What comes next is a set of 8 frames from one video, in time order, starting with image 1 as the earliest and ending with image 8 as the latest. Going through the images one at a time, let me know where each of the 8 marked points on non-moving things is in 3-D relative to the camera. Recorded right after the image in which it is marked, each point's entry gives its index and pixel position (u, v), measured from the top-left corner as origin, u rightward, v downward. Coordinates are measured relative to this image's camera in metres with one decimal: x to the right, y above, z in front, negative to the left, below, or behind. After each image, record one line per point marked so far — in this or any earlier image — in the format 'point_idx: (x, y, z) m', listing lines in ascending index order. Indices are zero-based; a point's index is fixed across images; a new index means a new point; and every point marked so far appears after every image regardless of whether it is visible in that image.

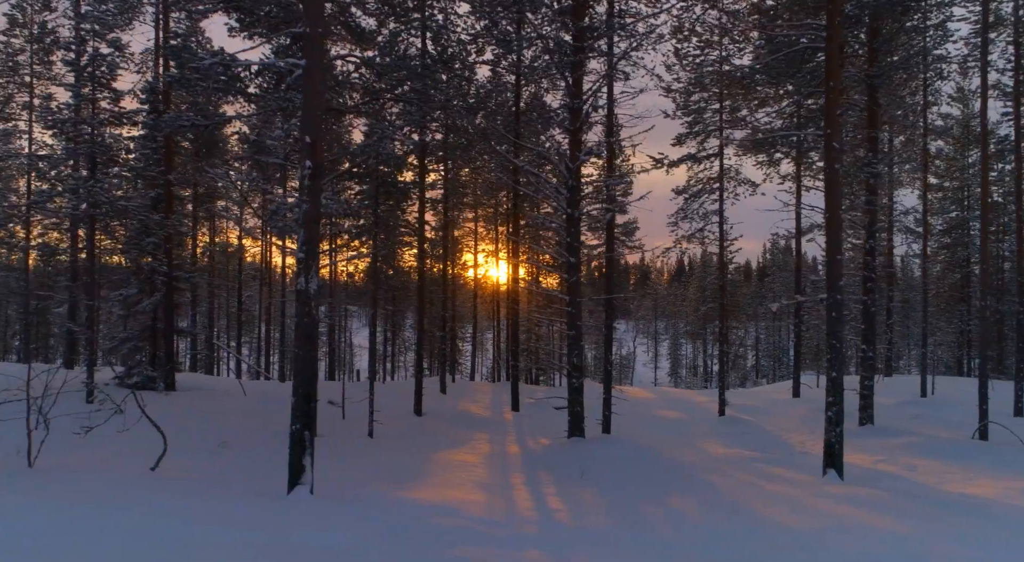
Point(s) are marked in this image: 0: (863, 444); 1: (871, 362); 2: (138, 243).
0: (+5.8, -2.8, +14.2) m
1: (+6.8, -1.5, +16.2) m
2: (-8.9, +0.9, +19.9) m
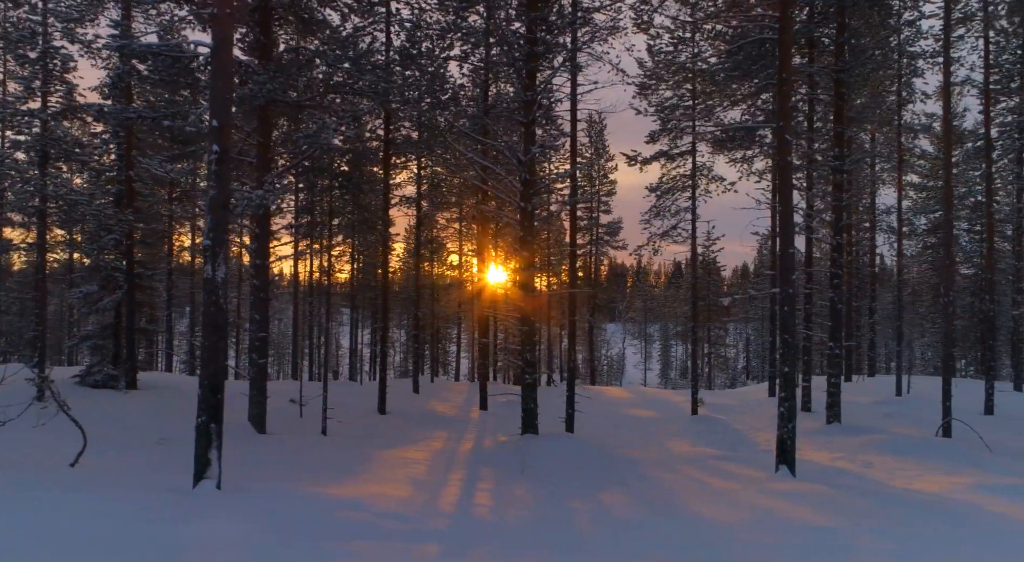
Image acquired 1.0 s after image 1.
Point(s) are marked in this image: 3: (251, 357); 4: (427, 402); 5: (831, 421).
0: (+5.2, -2.7, +14.1) m
1: (+6.1, -1.5, +16.0) m
2: (-9.6, +1.0, +19.7) m
3: (-4.7, -1.3, +14.6) m
4: (-2.1, -2.9, +19.9) m
5: (+5.8, -2.6, +15.5) m
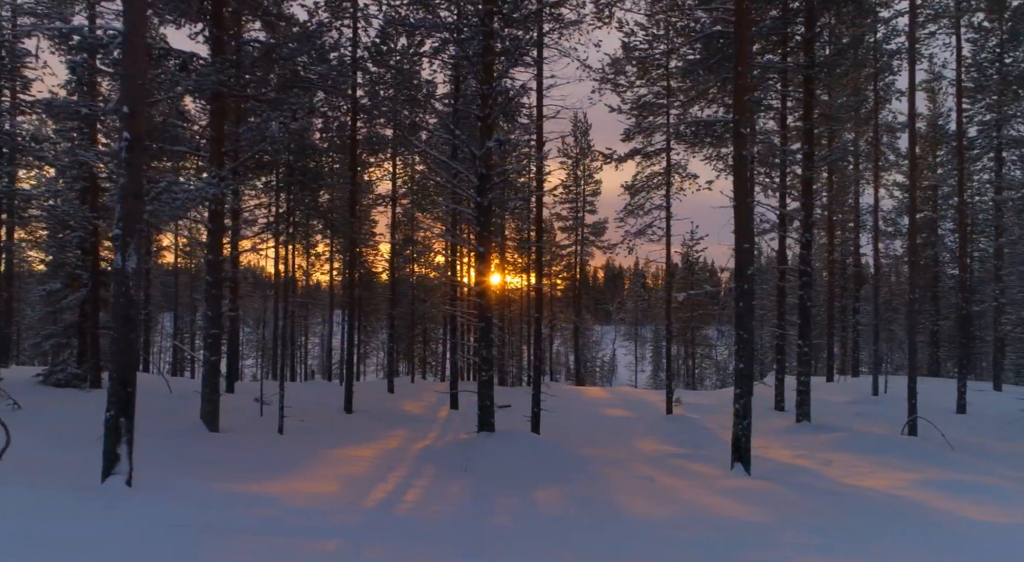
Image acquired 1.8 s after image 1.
0: (+4.6, -2.6, +14.0) m
1: (+5.5, -1.4, +15.9) m
2: (-10.2, +1.0, +19.6) m
3: (-5.3, -1.2, +14.4) m
4: (-2.7, -2.8, +19.8) m
5: (+5.2, -2.5, +15.4) m
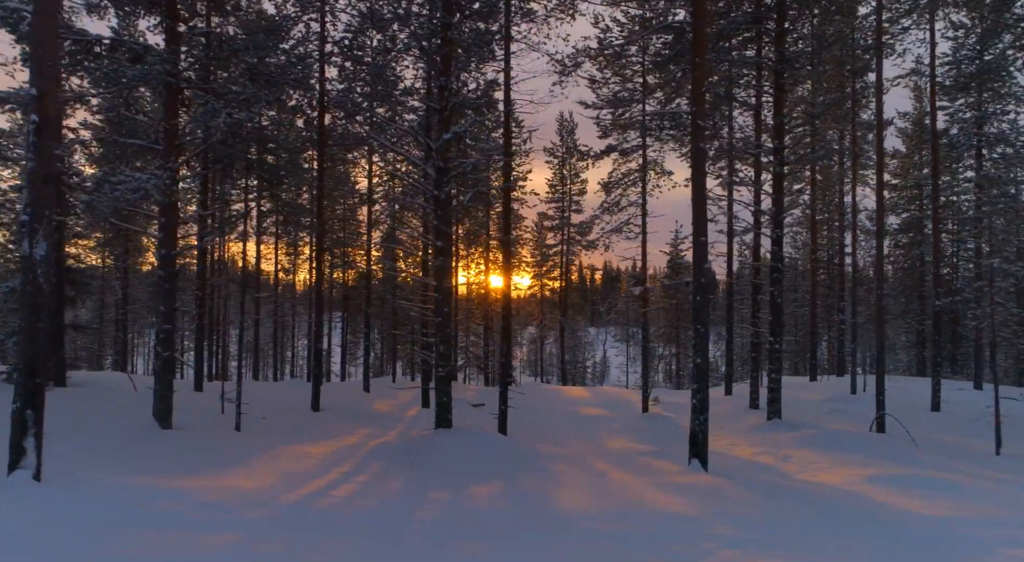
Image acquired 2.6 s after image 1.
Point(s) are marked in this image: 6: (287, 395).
0: (+4.0, -2.6, +13.8) m
1: (+5.0, -1.4, +15.8) m
2: (-10.8, +1.0, +19.4) m
3: (-5.9, -1.2, +14.3) m
4: (-3.3, -2.8, +19.6) m
5: (+4.7, -2.4, +15.2) m
6: (-5.2, -2.6, +19.8) m
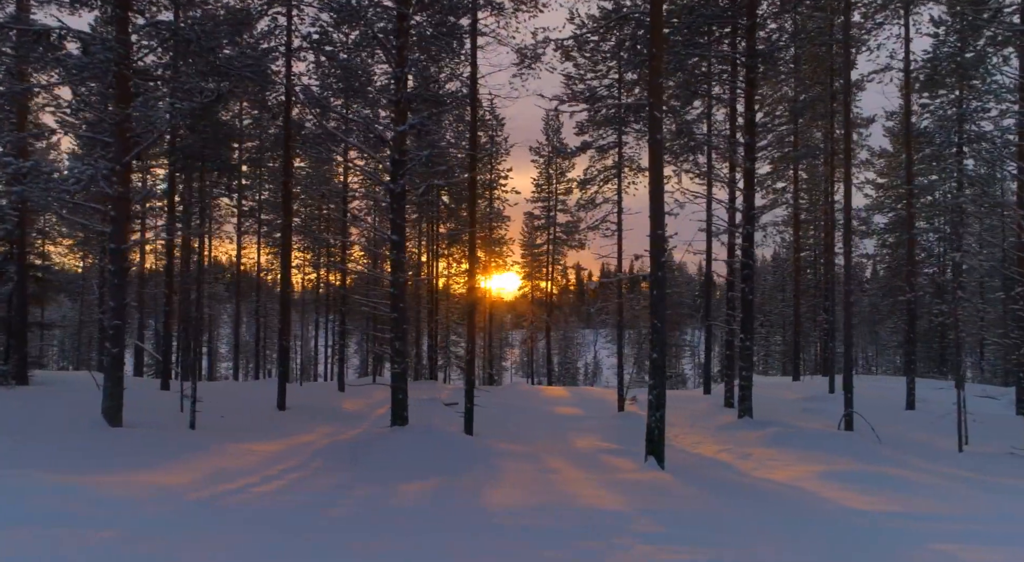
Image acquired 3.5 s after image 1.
0: (+3.4, -2.5, +13.6) m
1: (+4.4, -1.3, +15.6) m
2: (-11.4, +1.1, +19.2) m
3: (-6.5, -1.1, +14.0) m
4: (-3.9, -2.7, +19.4) m
5: (+4.1, -2.4, +15.0) m
6: (-5.8, -2.6, +19.6) m
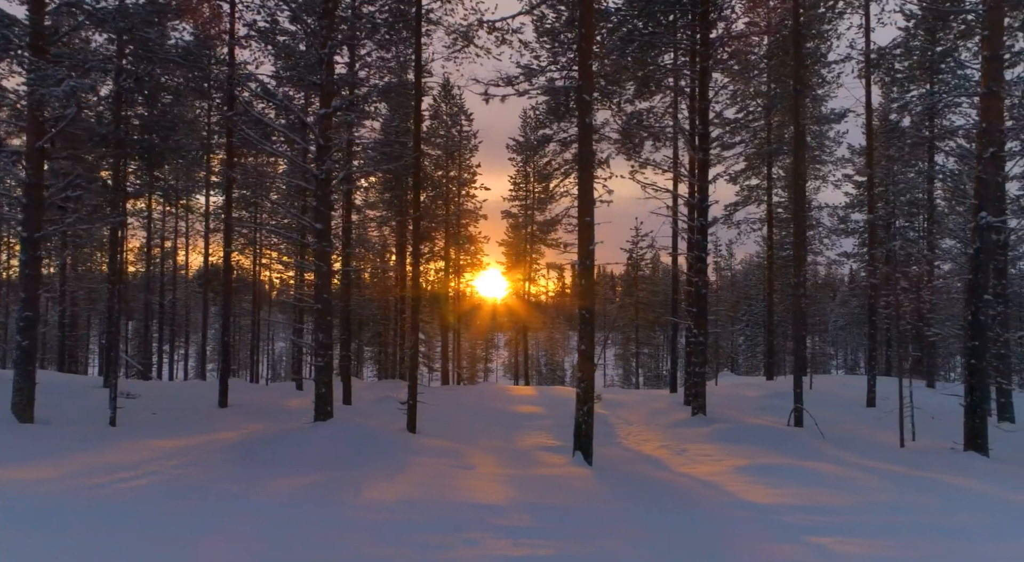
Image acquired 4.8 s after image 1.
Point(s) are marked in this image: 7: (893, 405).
0: (+2.5, -2.4, +13.2) m
1: (+3.5, -1.2, +15.2) m
2: (-12.3, +1.2, +18.7) m
3: (-7.4, -1.0, +13.6) m
4: (-4.8, -2.6, +19.0) m
5: (+3.2, -2.3, +14.6) m
6: (-6.7, -2.5, +19.2) m
7: (+8.7, -2.6, +18.7) m
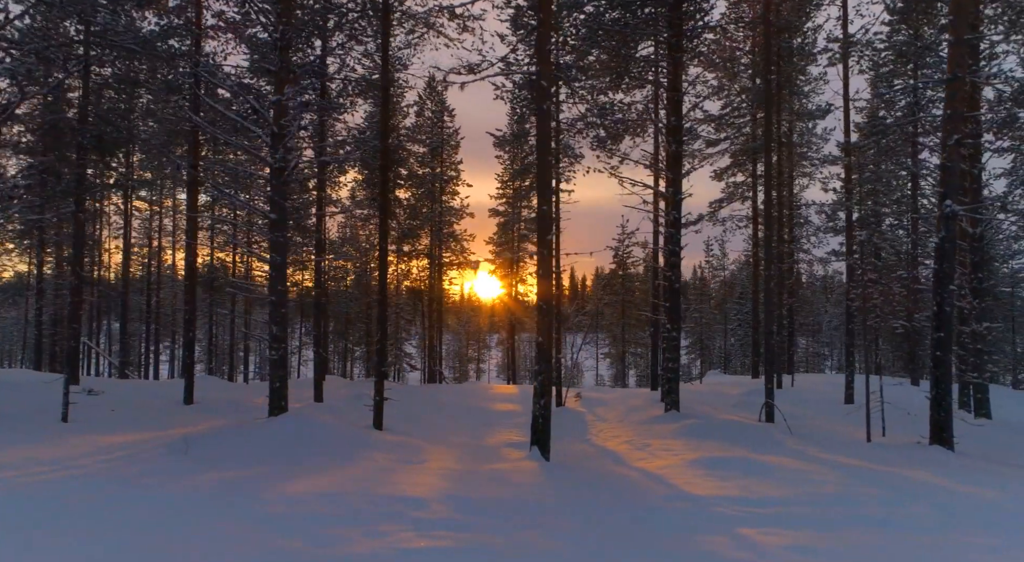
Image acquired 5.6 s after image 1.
0: (+2.0, -2.3, +13.0) m
1: (+3.0, -1.1, +15.0) m
2: (-12.8, +1.3, +18.4) m
3: (-7.9, -0.9, +13.3) m
4: (-5.4, -2.5, +18.7) m
5: (+2.7, -2.2, +14.4) m
6: (-7.3, -2.4, +18.9) m
7: (+8.2, -2.5, +18.5) m
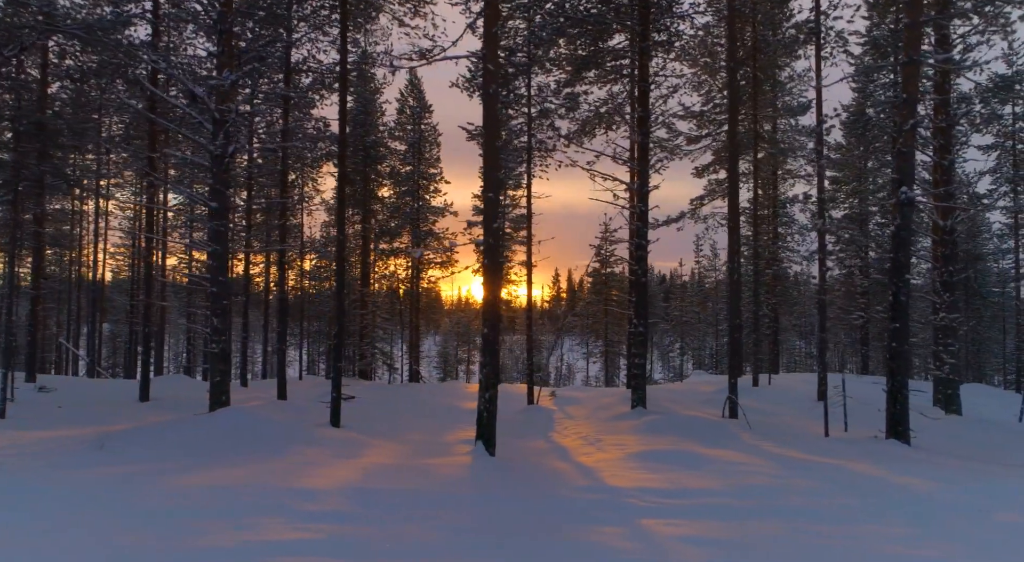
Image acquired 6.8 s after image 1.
0: (+1.4, -2.2, +12.7) m
1: (+2.3, -1.0, +14.6) m
2: (-13.5, +1.3, +18.1) m
3: (-8.5, -0.8, +13.0) m
4: (-6.0, -2.5, +18.3) m
5: (+2.1, -2.1, +14.1) m
6: (-7.9, -2.3, +18.5) m
7: (+7.5, -2.4, +18.2) m
